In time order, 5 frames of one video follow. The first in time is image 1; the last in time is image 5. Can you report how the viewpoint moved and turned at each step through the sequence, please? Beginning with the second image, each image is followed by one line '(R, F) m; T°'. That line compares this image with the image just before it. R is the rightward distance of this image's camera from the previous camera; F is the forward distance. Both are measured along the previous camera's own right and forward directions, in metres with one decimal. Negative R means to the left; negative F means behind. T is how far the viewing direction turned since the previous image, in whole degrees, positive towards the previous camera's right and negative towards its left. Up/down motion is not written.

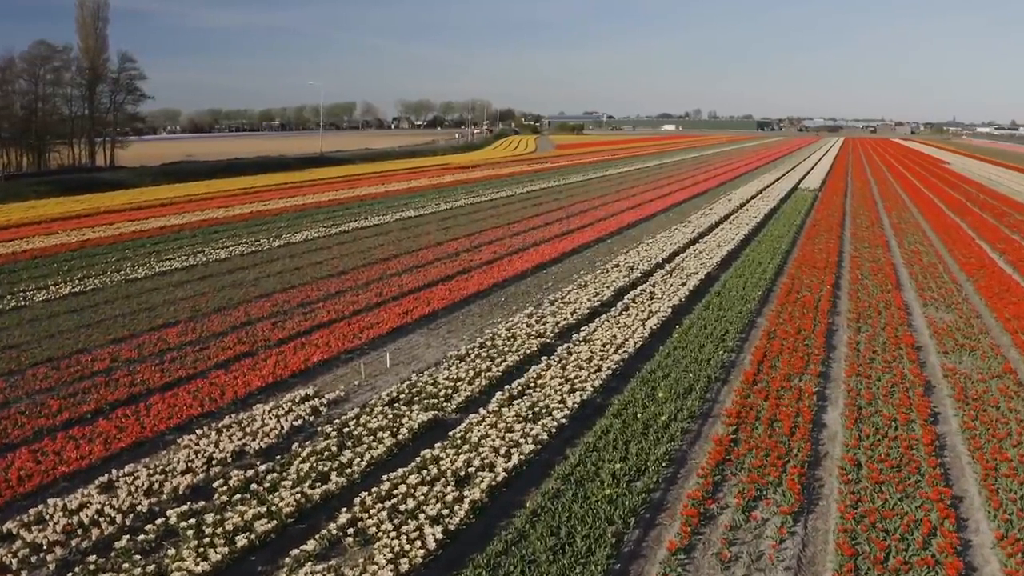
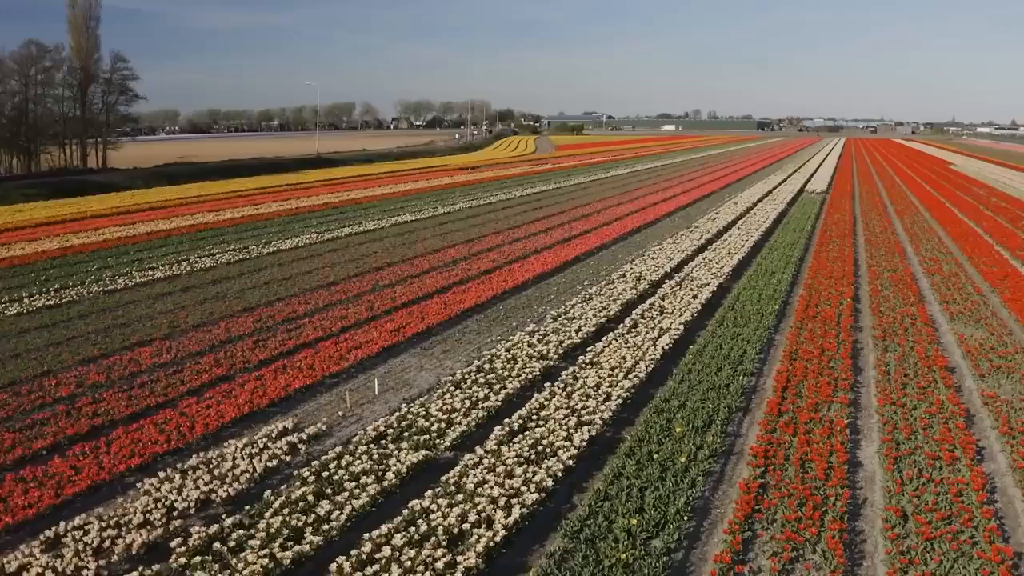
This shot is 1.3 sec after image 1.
(0.0, +0.9) m; 0°
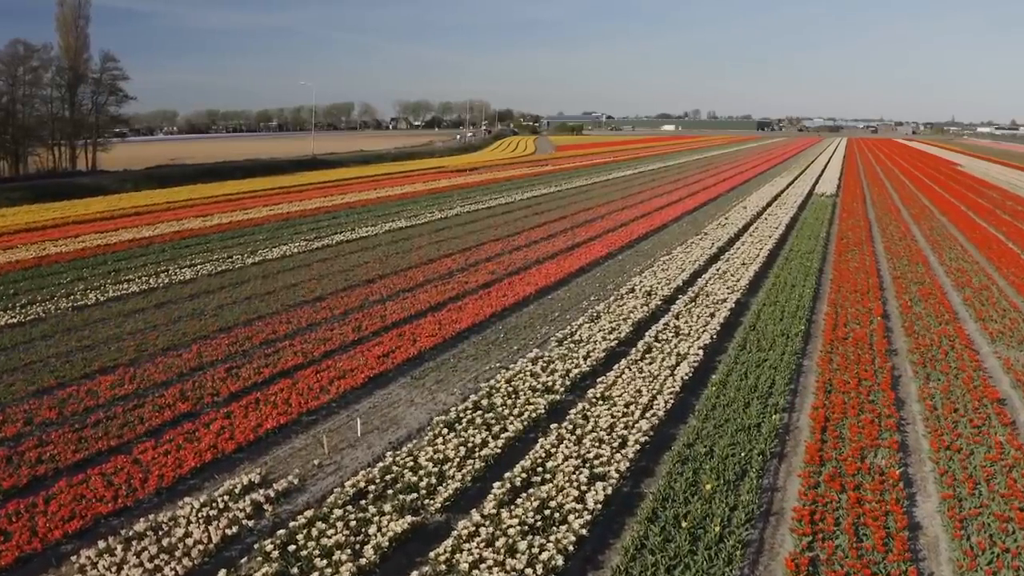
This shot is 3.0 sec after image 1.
(0.0, +1.1) m; 0°
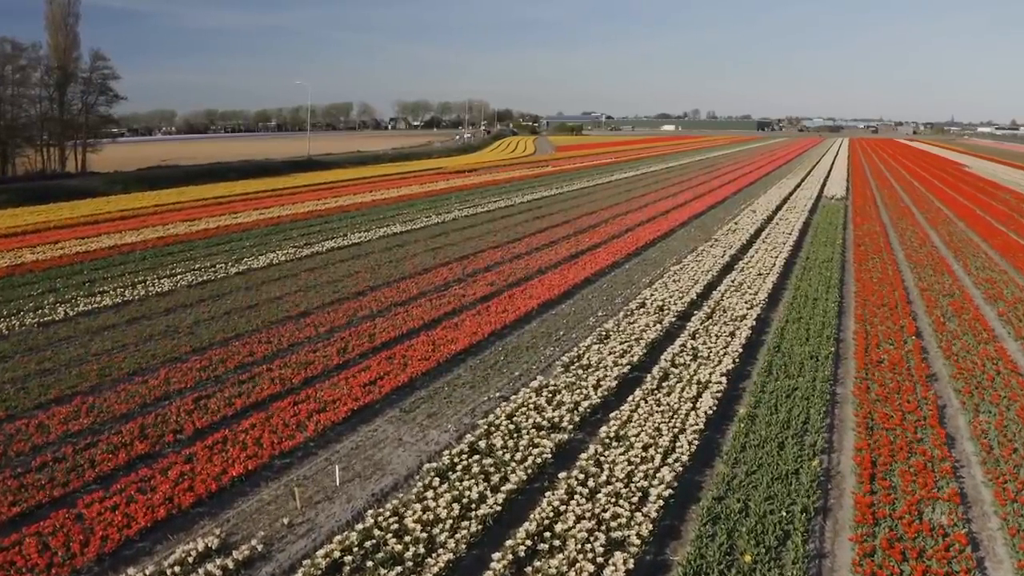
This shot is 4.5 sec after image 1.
(0.0, +1.1) m; 0°
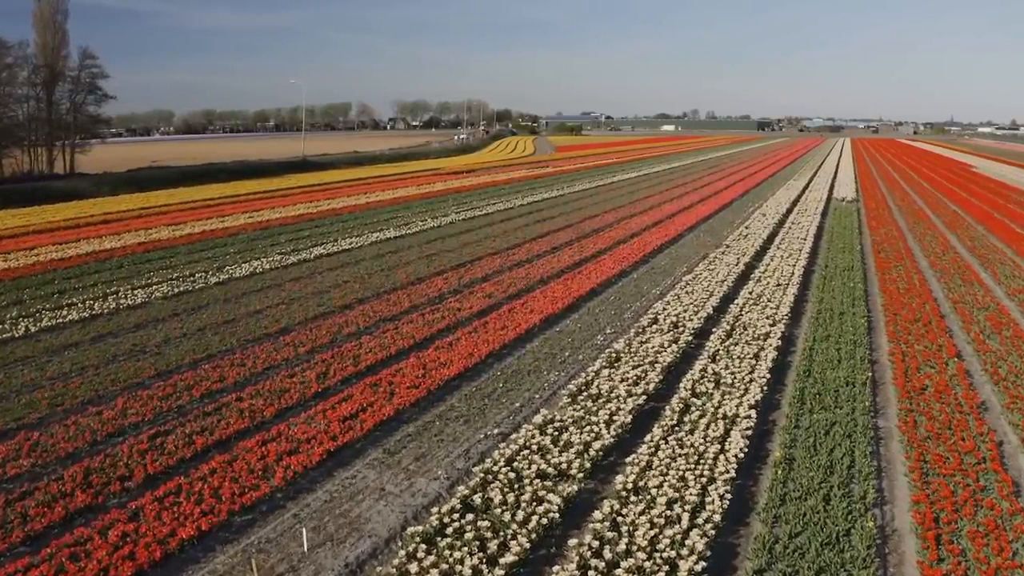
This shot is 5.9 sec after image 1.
(0.0, +1.1) m; 0°
